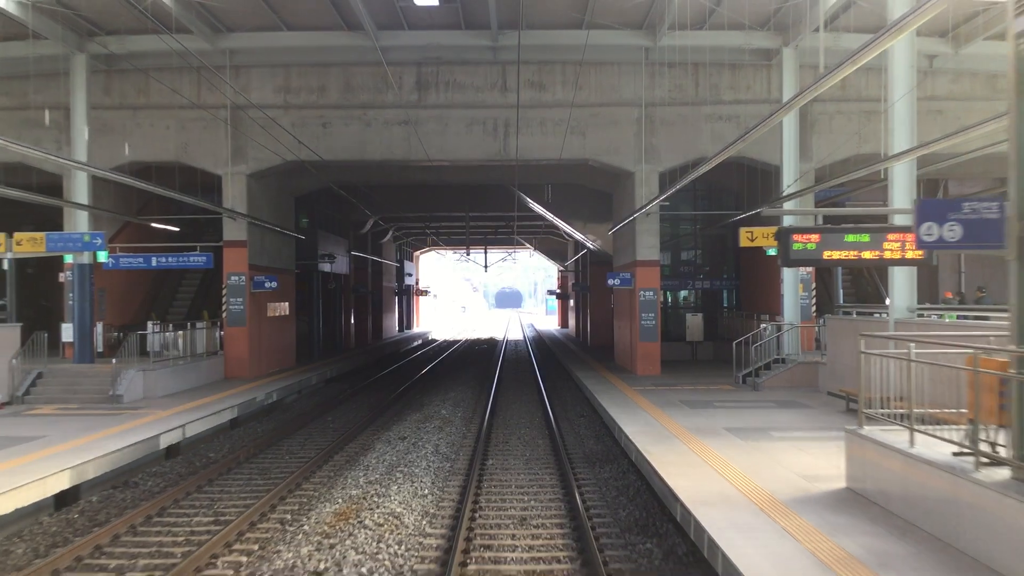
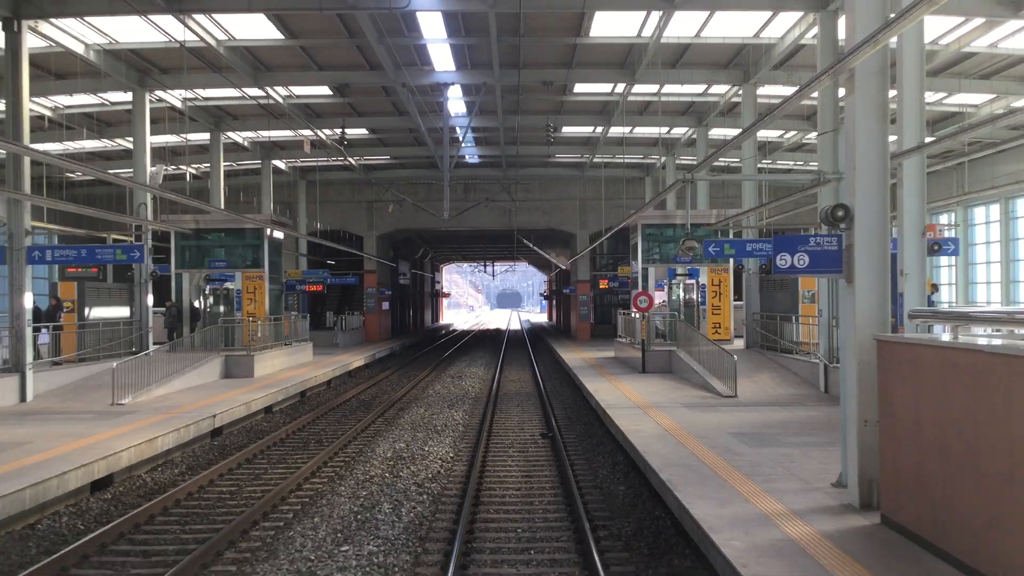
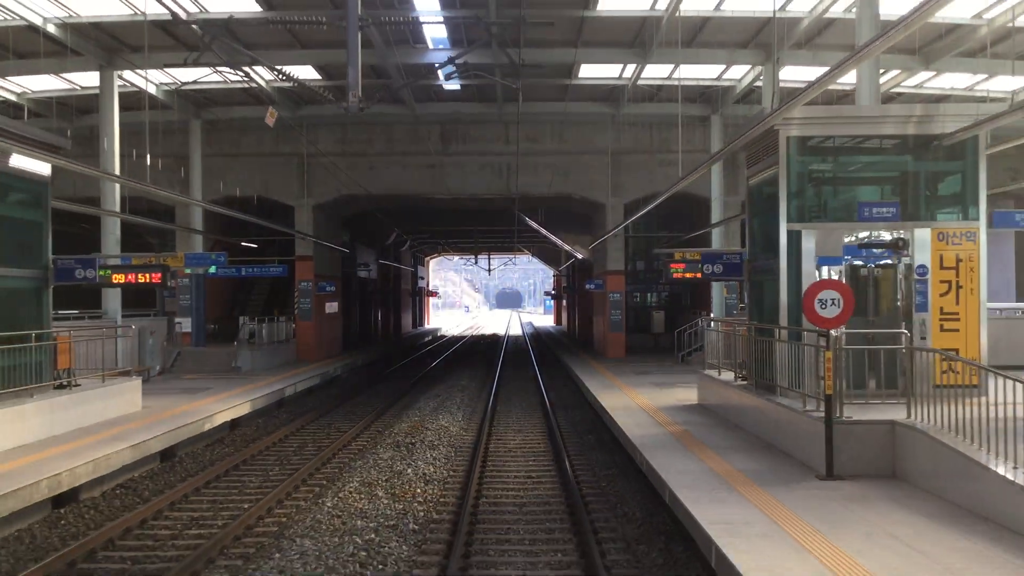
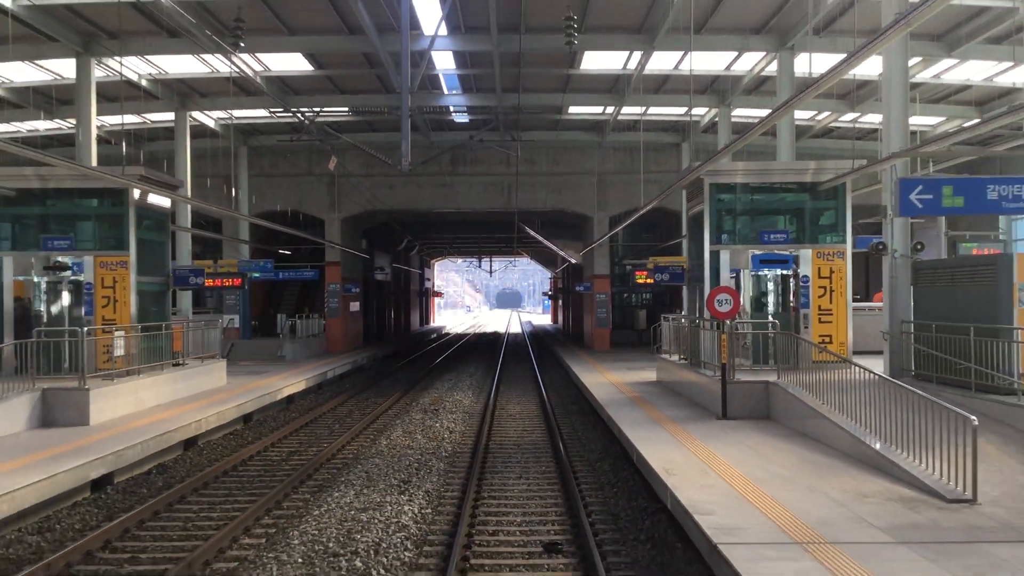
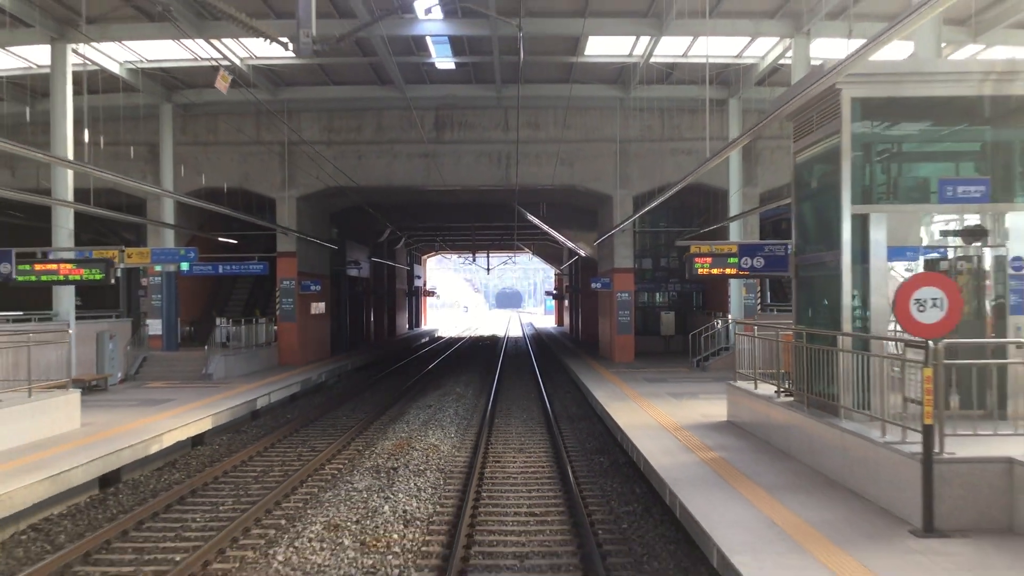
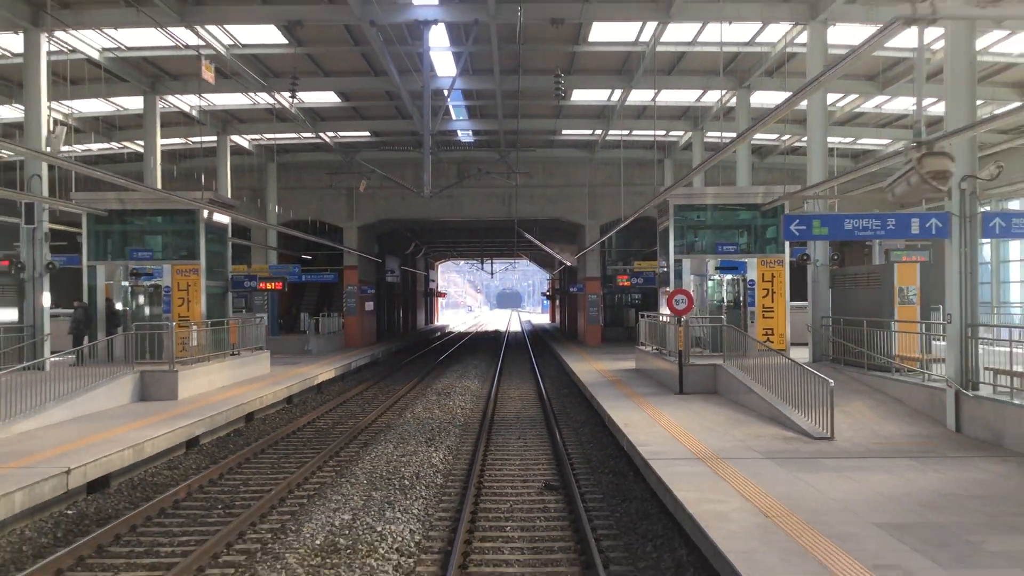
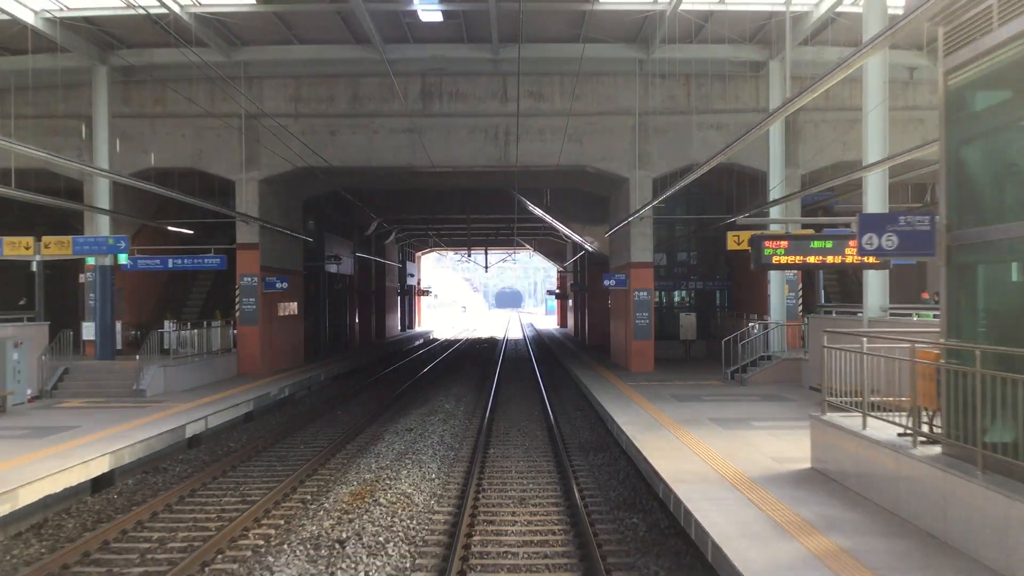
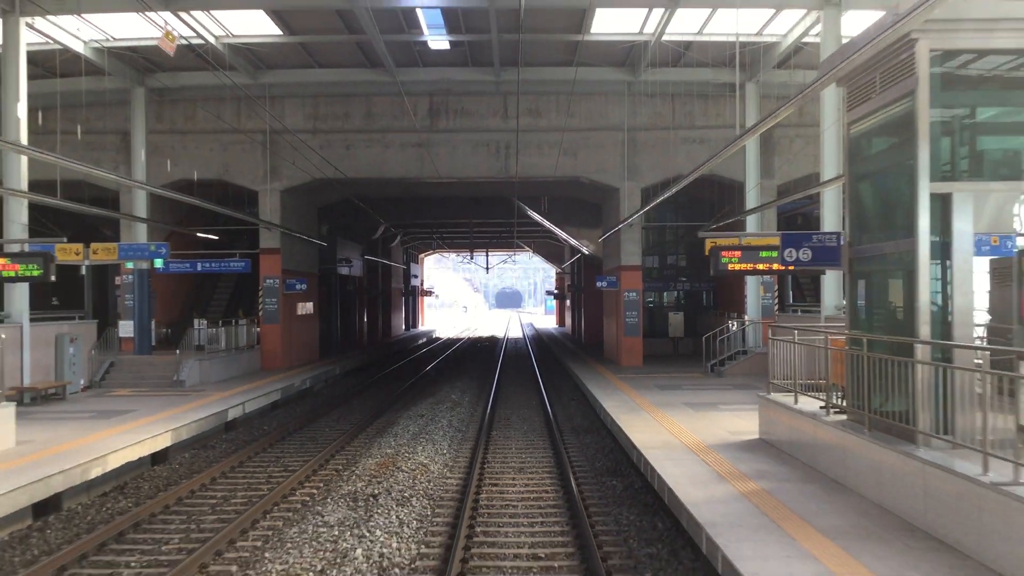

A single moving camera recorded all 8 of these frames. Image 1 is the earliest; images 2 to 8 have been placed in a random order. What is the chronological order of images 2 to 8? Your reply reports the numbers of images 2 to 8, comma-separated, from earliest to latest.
7, 8, 5, 3, 4, 6, 2
